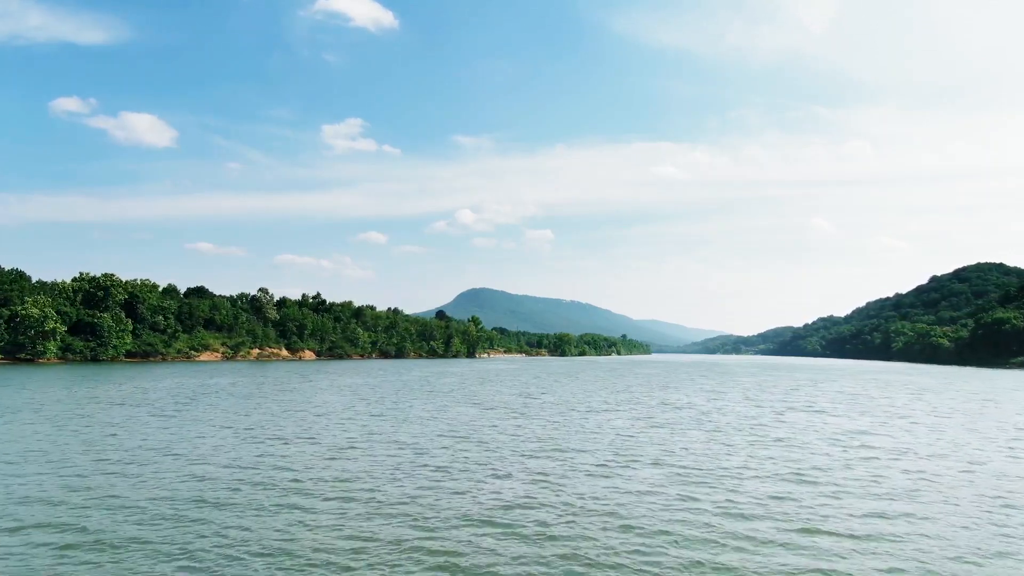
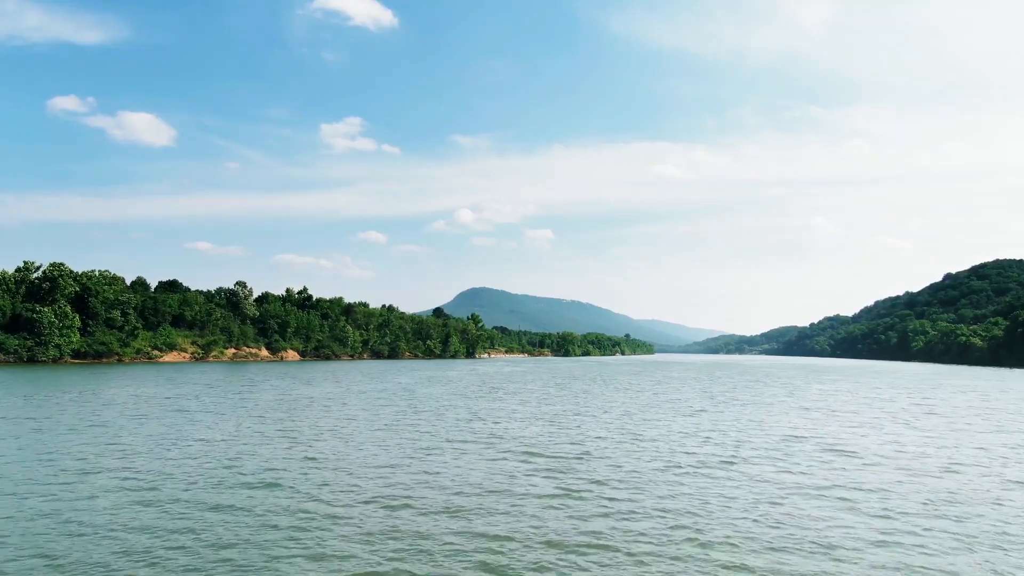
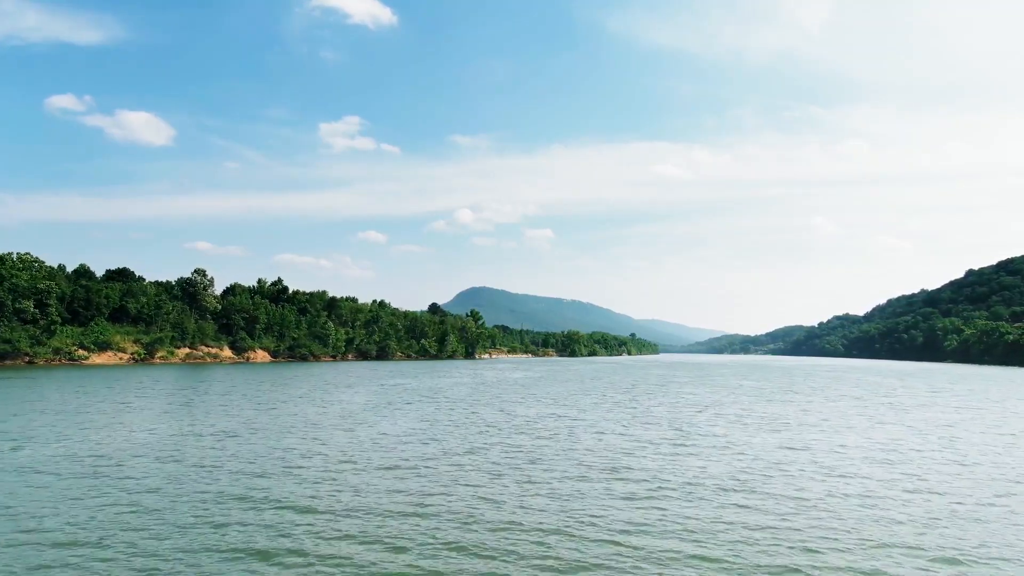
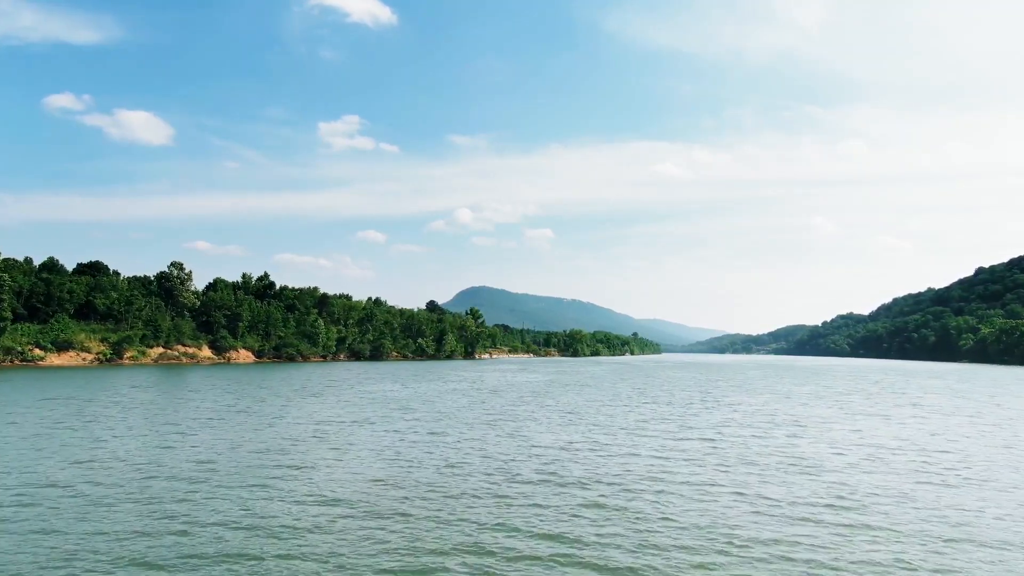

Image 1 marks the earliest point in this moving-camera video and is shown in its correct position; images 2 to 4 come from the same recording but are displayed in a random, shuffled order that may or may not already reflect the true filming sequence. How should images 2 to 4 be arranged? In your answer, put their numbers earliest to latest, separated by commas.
2, 3, 4
